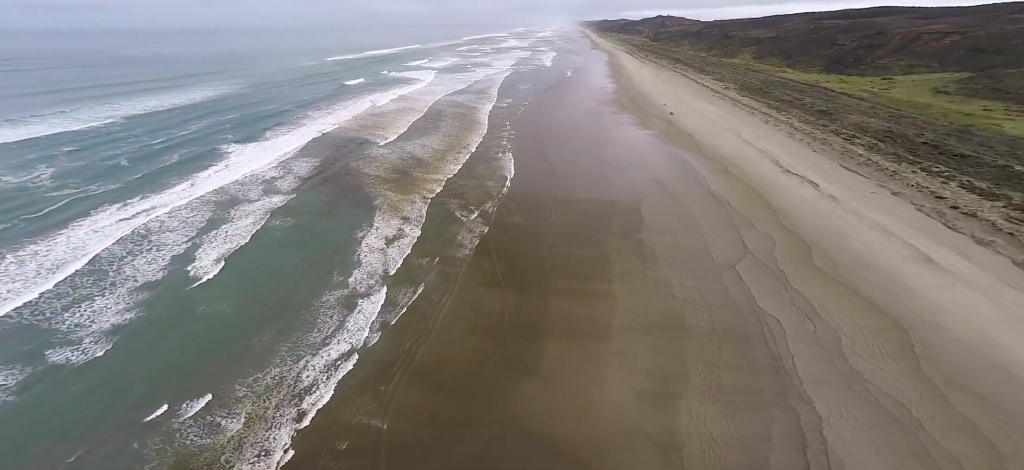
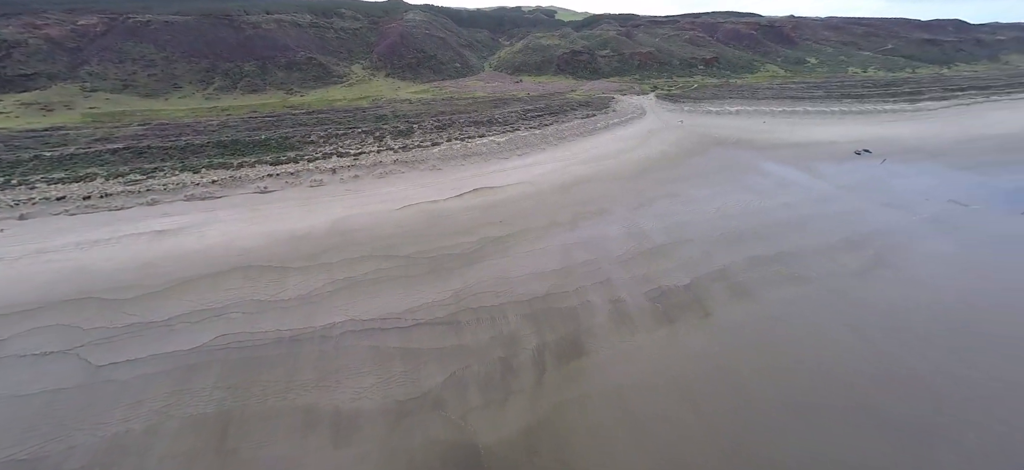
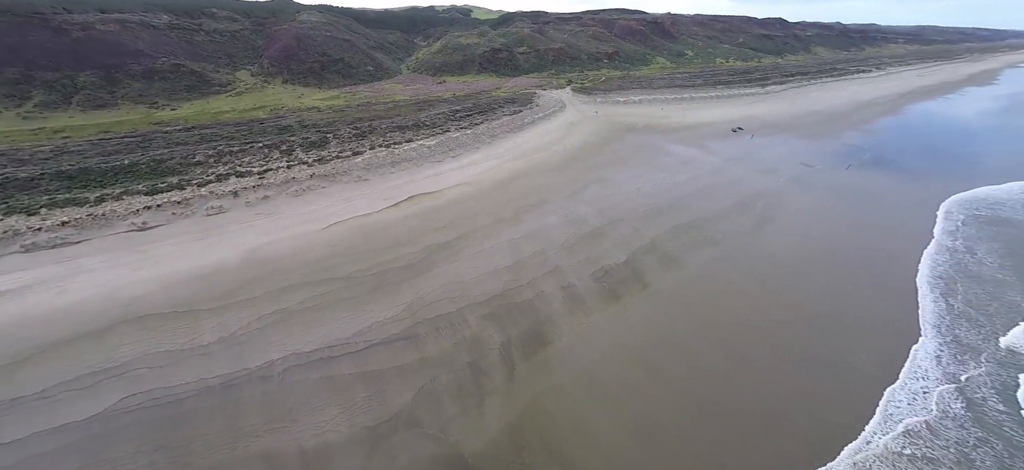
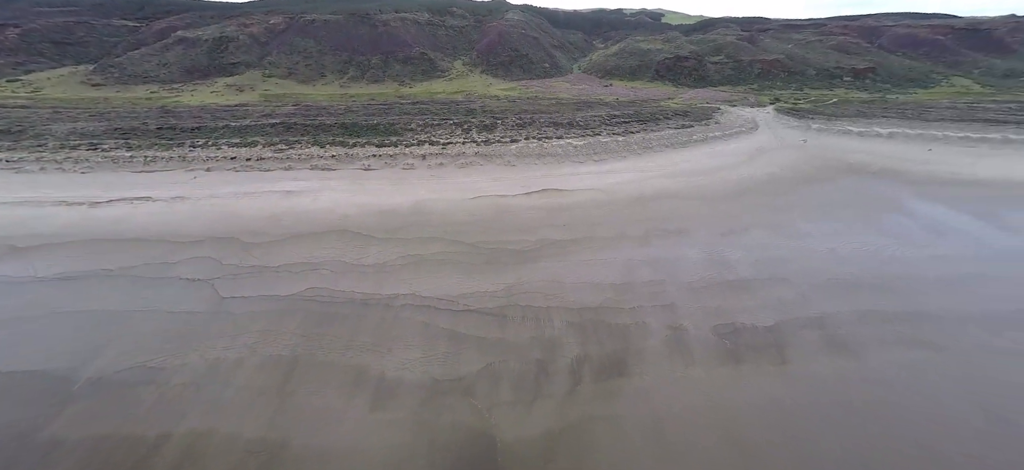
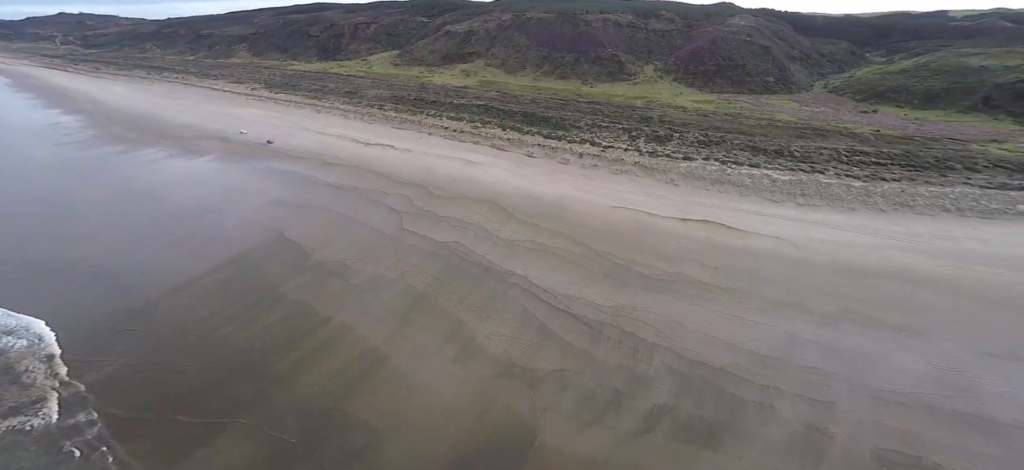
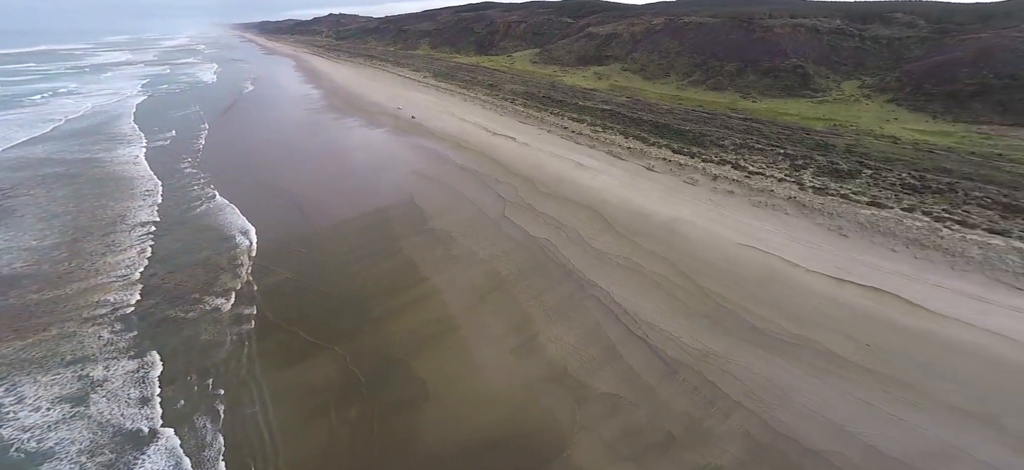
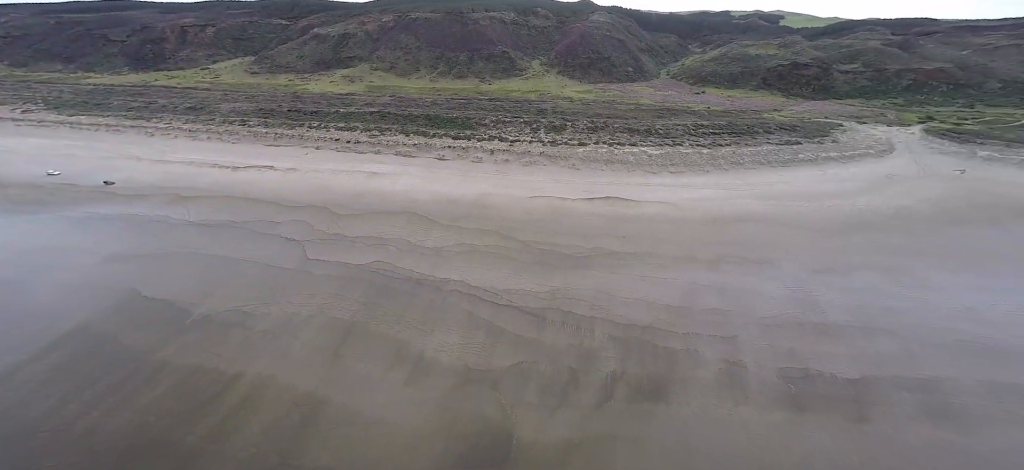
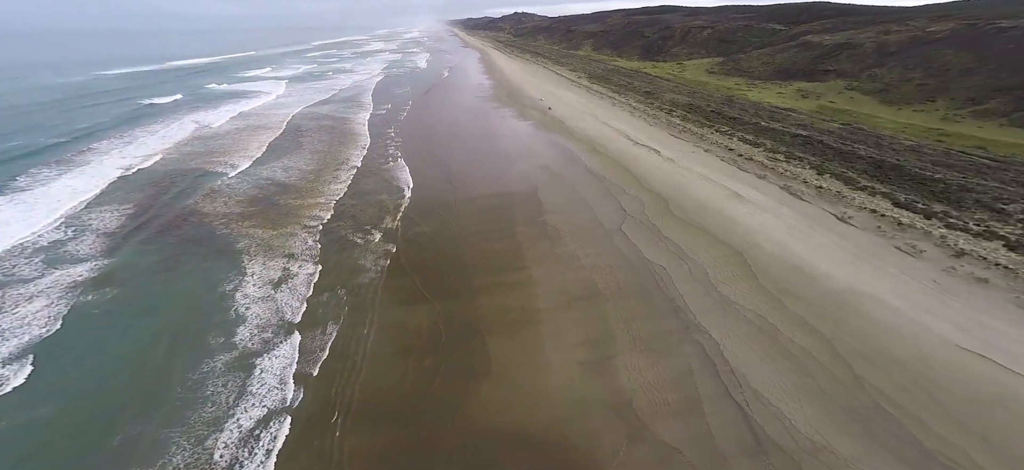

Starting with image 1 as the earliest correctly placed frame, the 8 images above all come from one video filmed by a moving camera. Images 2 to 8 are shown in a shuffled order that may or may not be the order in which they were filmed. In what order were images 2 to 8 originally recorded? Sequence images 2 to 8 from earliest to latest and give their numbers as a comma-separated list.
8, 6, 5, 7, 4, 2, 3
